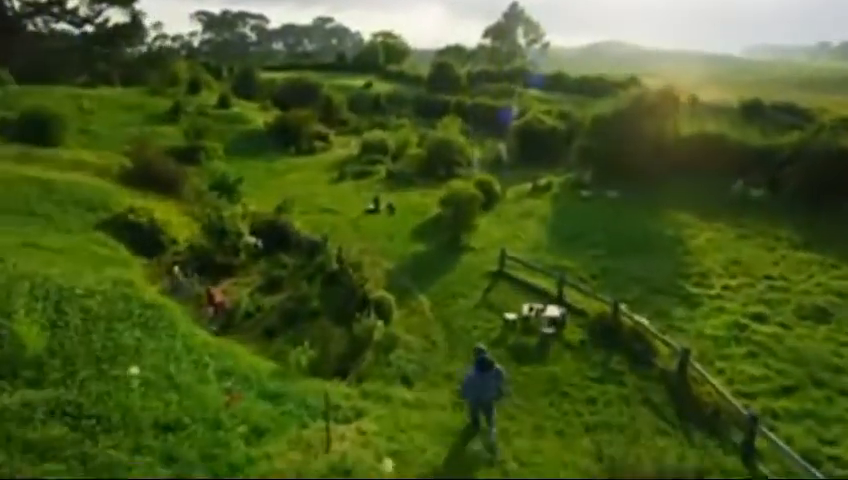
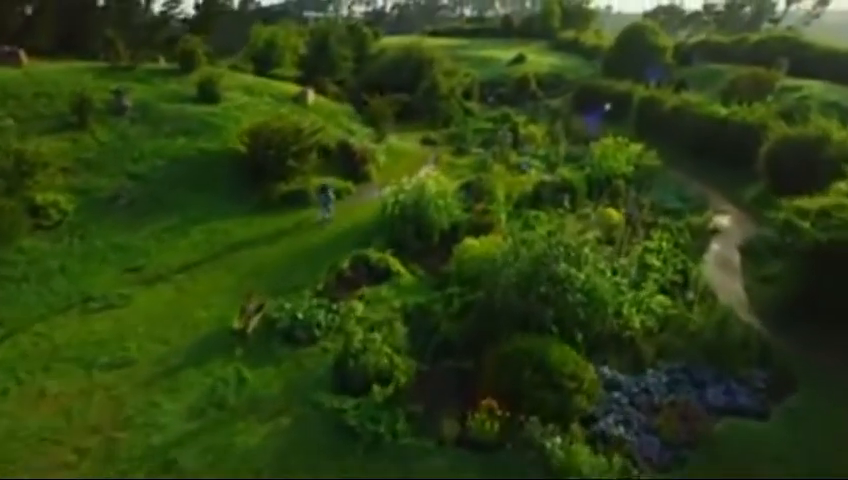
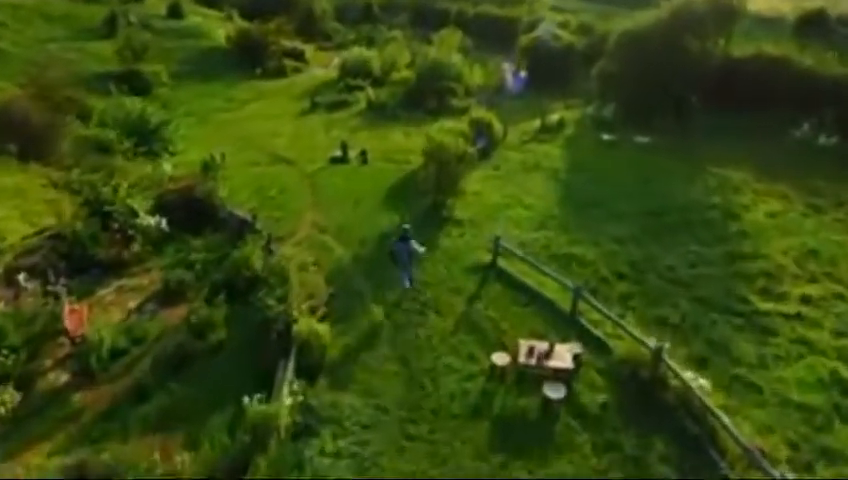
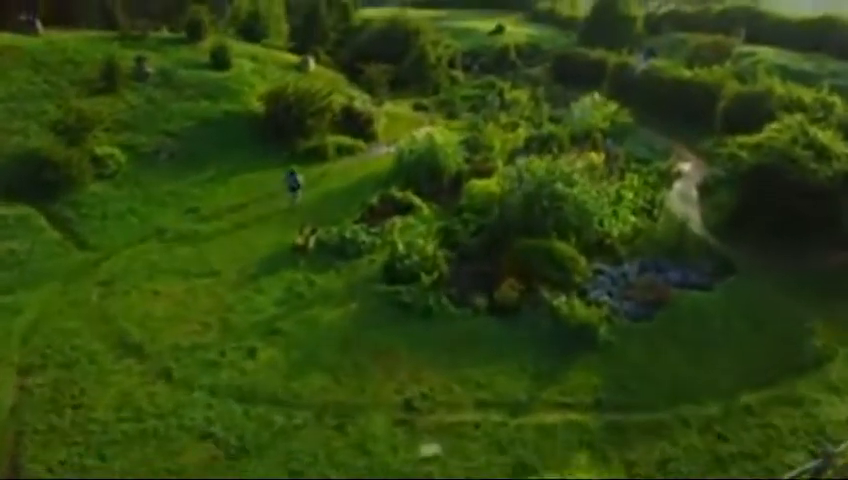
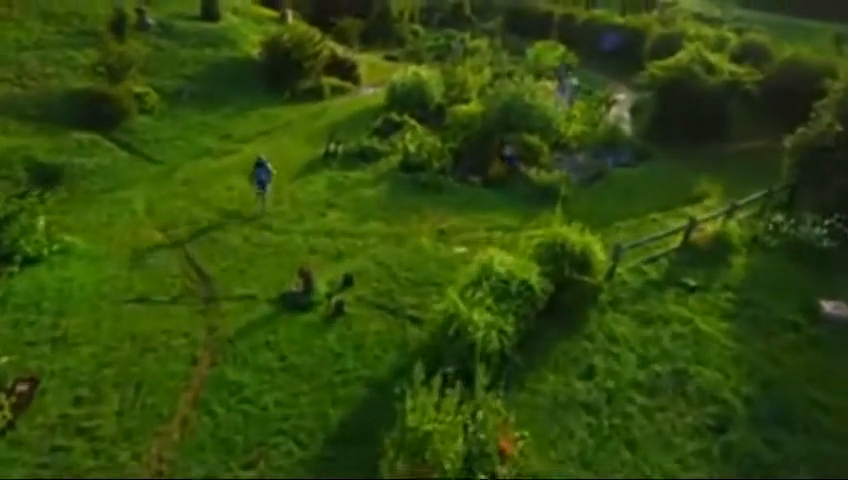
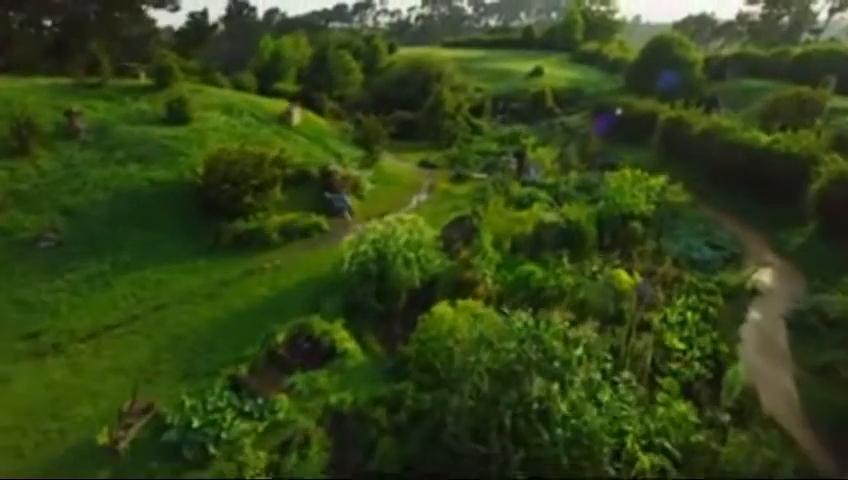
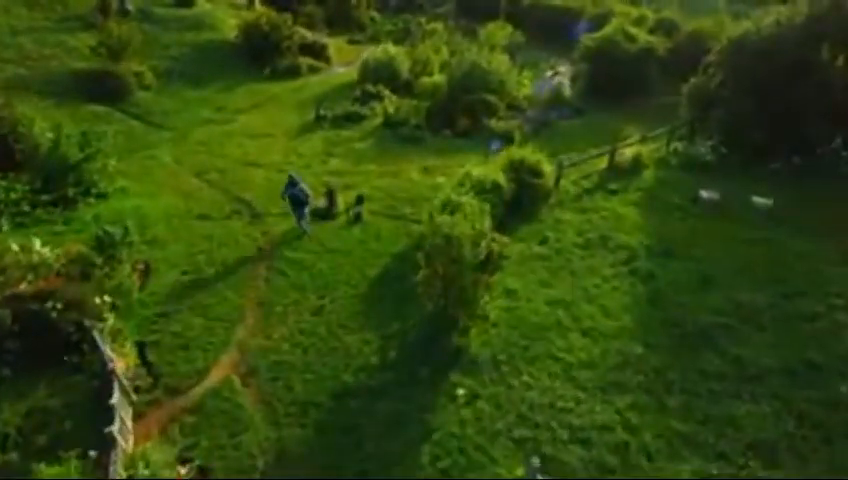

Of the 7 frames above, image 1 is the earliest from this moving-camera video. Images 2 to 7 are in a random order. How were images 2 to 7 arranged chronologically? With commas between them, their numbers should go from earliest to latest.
3, 7, 5, 4, 2, 6
